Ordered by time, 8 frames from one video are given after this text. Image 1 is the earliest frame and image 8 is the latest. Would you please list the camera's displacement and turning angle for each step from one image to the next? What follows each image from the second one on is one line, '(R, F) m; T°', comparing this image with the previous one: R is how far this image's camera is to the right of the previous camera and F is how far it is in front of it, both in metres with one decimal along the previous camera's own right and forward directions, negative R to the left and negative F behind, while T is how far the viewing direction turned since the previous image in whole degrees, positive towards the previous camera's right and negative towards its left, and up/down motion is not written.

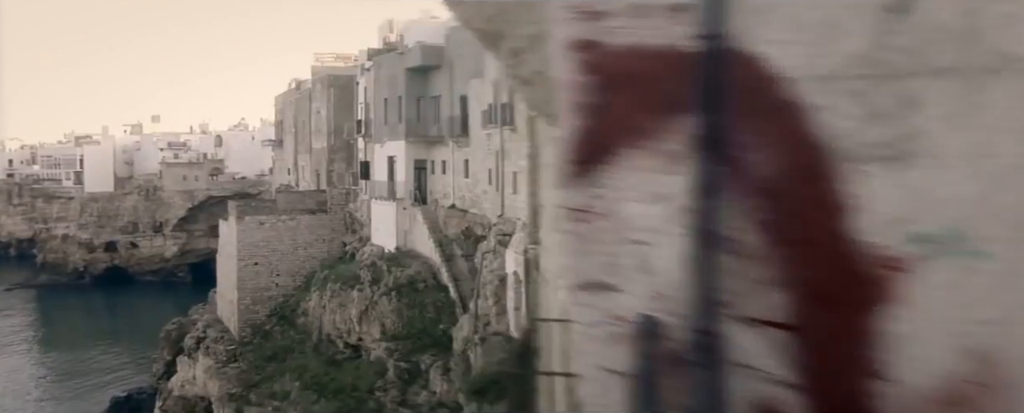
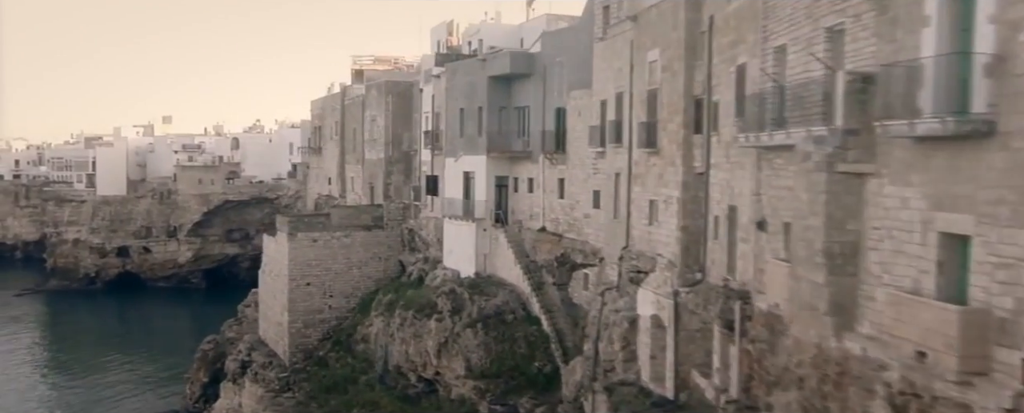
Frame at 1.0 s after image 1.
(-2.2, +2.0) m; 0°
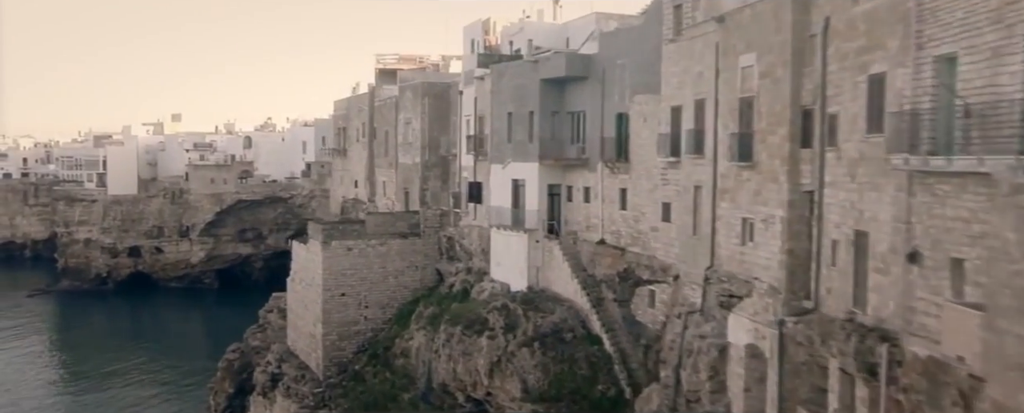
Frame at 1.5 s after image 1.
(-1.2, +1.1) m; 0°
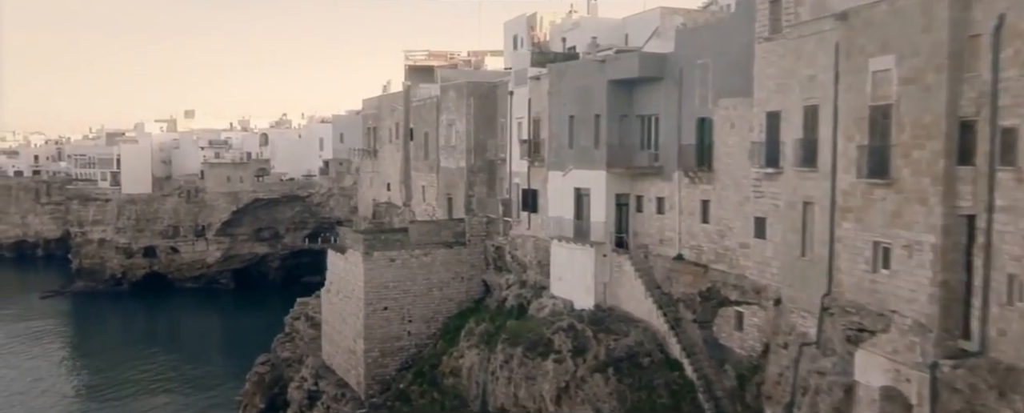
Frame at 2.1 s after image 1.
(-1.2, +1.5) m; 0°
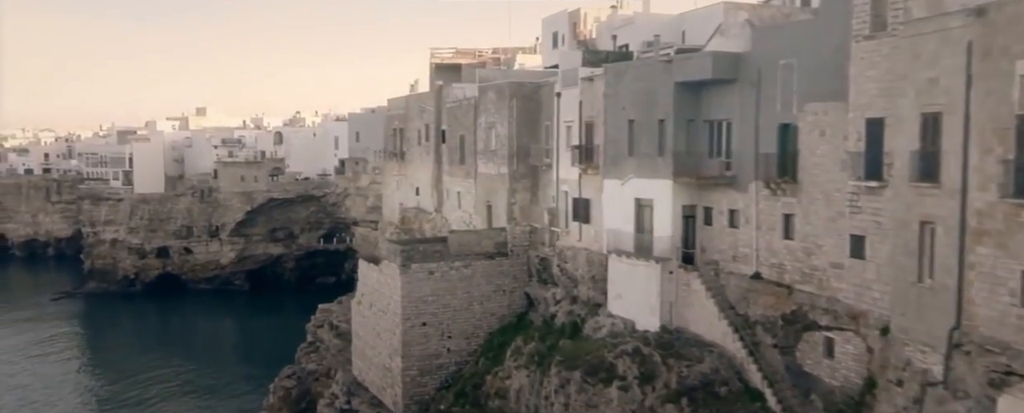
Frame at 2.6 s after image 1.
(-1.0, +1.4) m; 0°
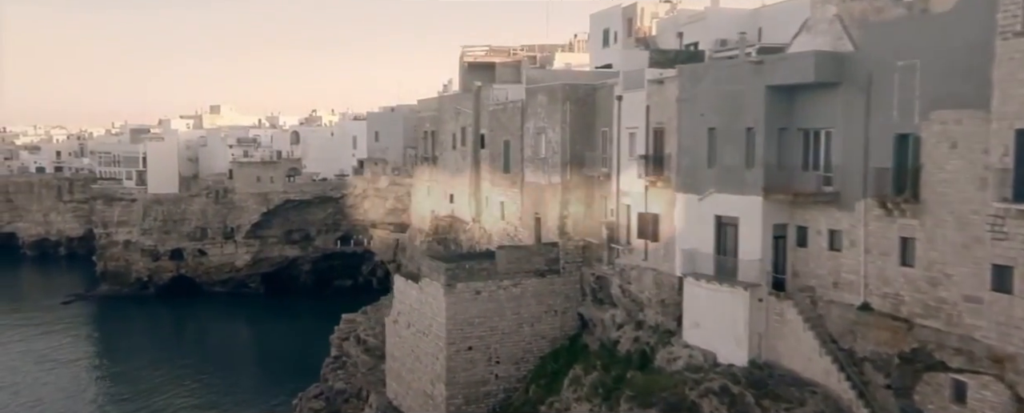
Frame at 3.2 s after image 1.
(-1.1, +1.9) m; -1°
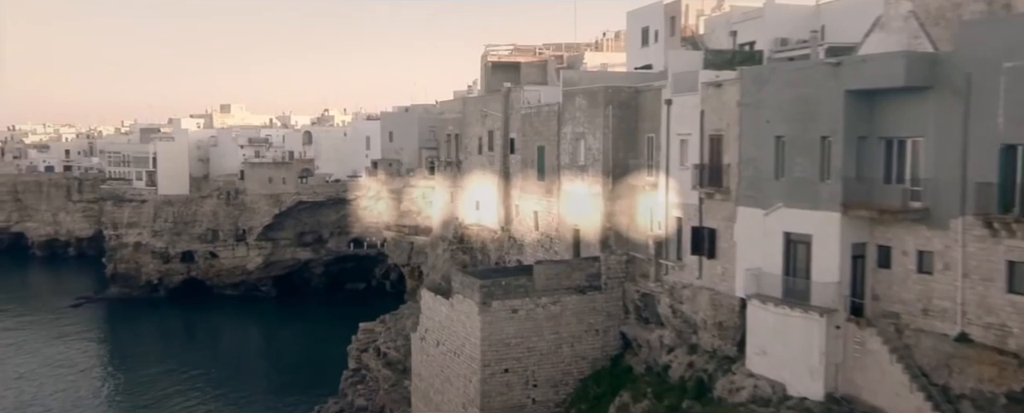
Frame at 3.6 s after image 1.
(-0.7, +1.4) m; -1°
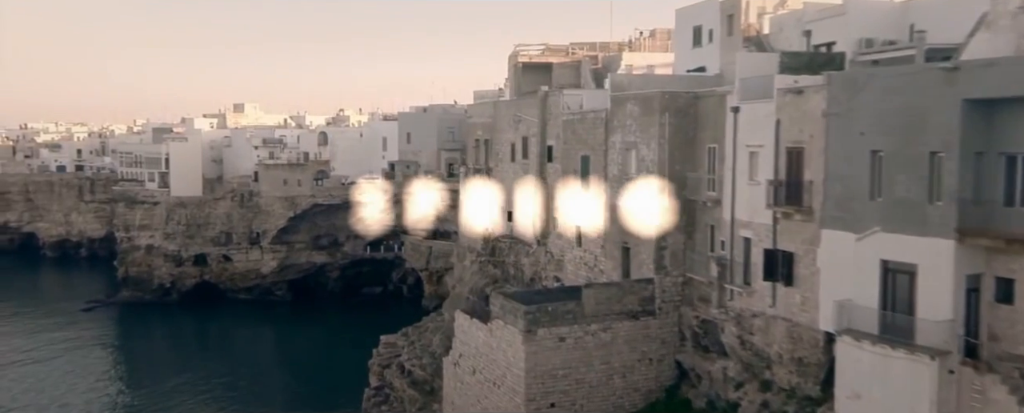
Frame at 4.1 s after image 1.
(-0.7, +1.7) m; -1°
